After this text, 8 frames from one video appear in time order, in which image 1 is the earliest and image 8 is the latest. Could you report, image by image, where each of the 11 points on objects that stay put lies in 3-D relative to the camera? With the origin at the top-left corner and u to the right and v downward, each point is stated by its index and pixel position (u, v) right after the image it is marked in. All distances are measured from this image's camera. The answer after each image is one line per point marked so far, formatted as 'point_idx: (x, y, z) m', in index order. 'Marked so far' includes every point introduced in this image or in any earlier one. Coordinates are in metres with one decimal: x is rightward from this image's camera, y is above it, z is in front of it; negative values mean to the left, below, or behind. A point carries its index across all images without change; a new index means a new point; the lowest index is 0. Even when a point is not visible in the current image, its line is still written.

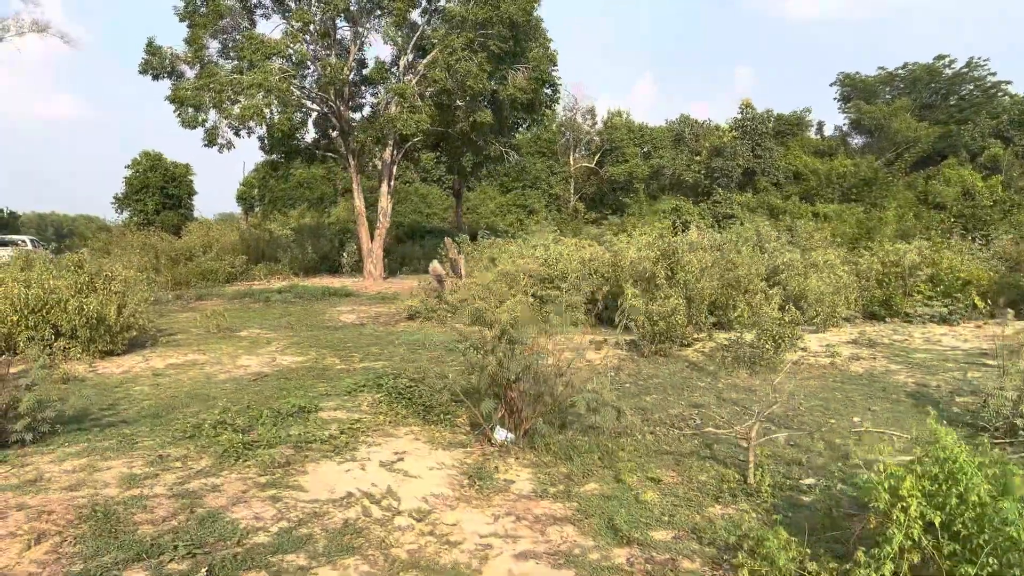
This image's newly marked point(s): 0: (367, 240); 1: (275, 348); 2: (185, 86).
0: (-3.4, +1.1, +19.1) m
1: (-2.3, -0.6, +7.8) m
2: (-6.7, +4.1, +16.7) m
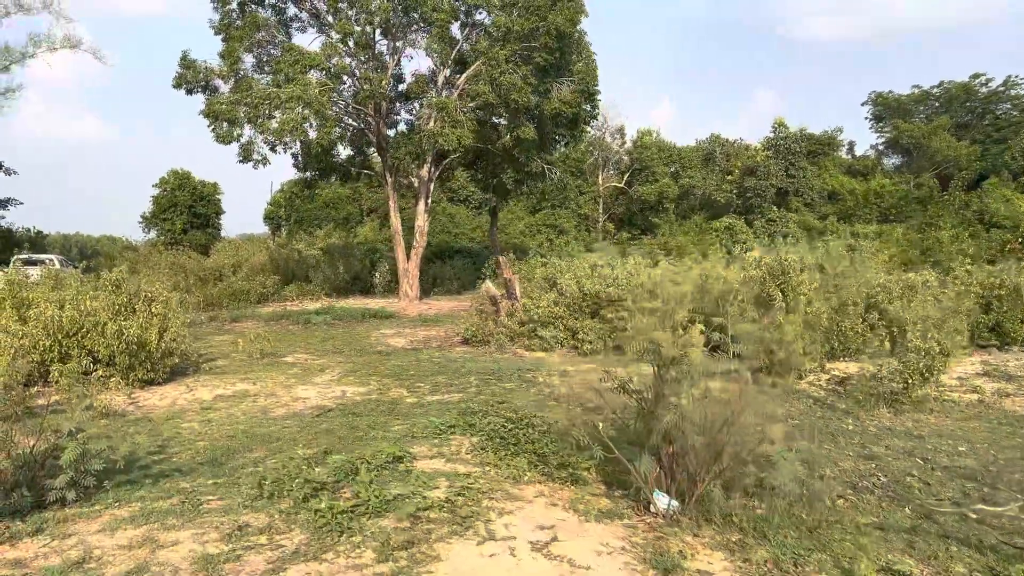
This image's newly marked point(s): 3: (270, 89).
0: (-2.4, +0.6, +18.4) m
1: (-1.6, -0.8, +7.0) m
2: (-5.8, +3.7, +16.1) m
3: (-4.6, +3.9, +15.6) m
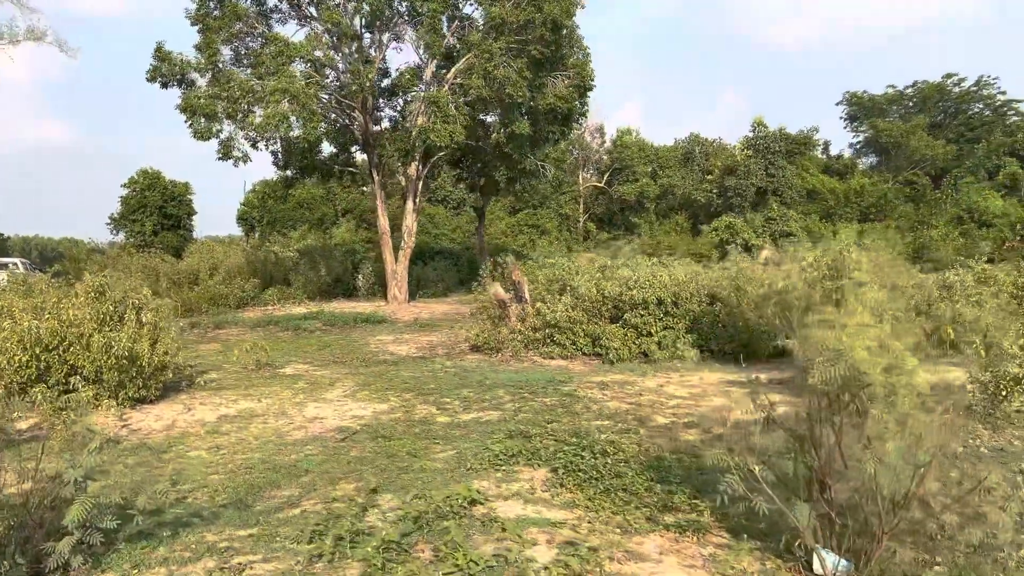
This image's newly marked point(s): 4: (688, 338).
0: (-2.6, +0.6, +17.7) m
1: (-1.3, -0.8, +6.4) m
2: (-5.9, +3.6, +15.3) m
3: (-4.7, +3.8, +14.8) m
4: (+1.8, -0.5, +8.1) m
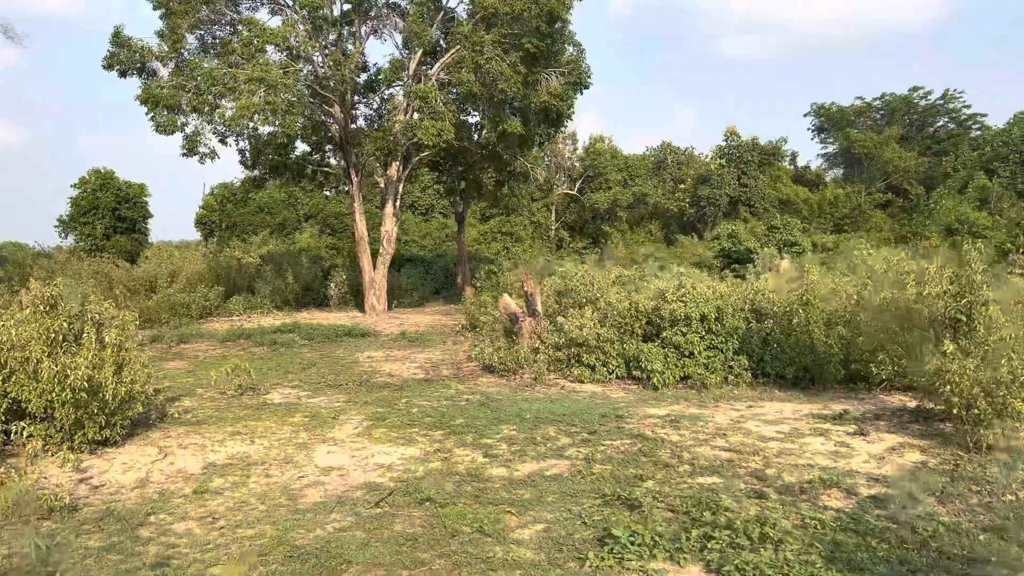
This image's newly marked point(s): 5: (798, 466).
0: (-2.9, +0.4, +16.4) m
1: (-1.0, -0.9, +5.2) m
2: (-6.0, +3.5, +13.9) m
3: (-4.8, +3.6, +13.5) m
4: (+2.0, -0.6, +7.1) m
5: (+1.4, -0.9, +4.1) m
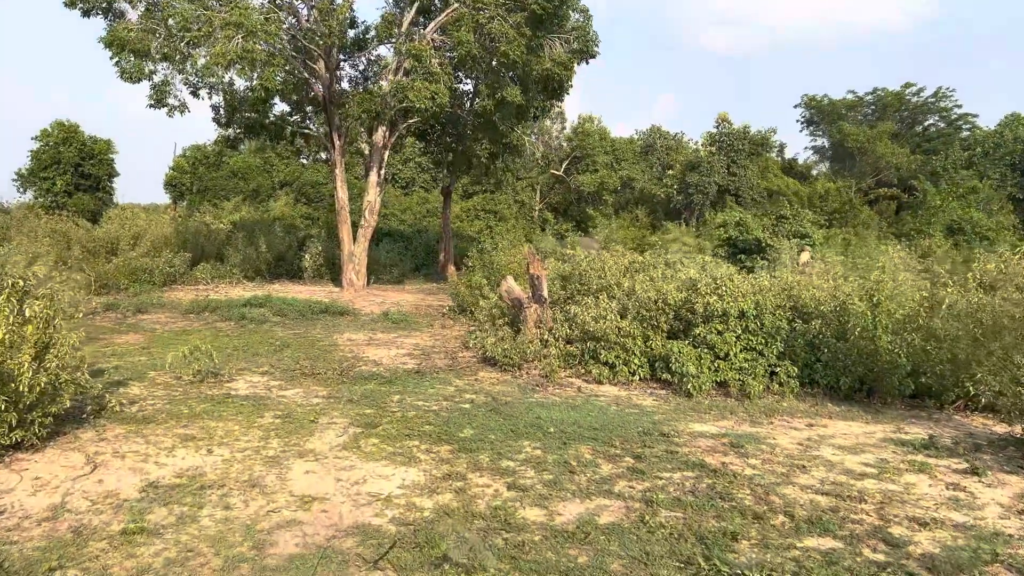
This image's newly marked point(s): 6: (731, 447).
0: (-3.1, +0.9, +15.3) m
1: (-0.9, -0.8, +4.2) m
2: (-6.0, +4.0, +12.6) m
3: (-4.7, +4.1, +12.3) m
4: (+2.0, -0.6, +6.2) m
5: (+1.6, -0.9, +3.2) m
6: (+1.1, -0.8, +4.2) m
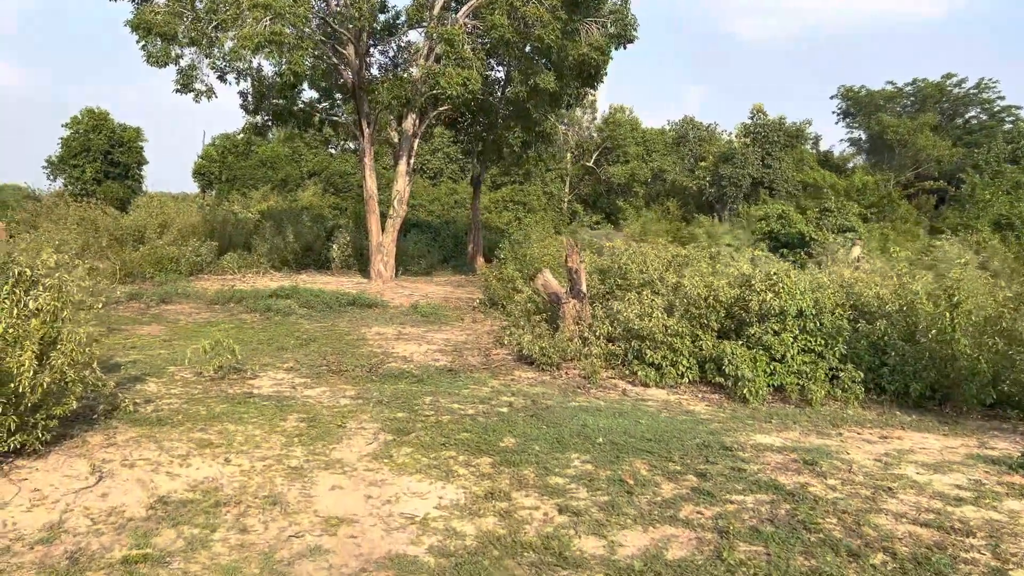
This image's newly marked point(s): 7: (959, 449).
0: (-2.5, +1.0, +15.0) m
1: (-0.7, -0.8, +3.8) m
2: (-5.4, +4.2, +12.3) m
3: (-4.2, +4.3, +11.9) m
4: (+2.3, -0.6, +5.7) m
5: (+1.8, -0.9, +2.7) m
6: (+1.4, -0.8, +3.8) m
7: (+2.4, -0.9, +4.4) m
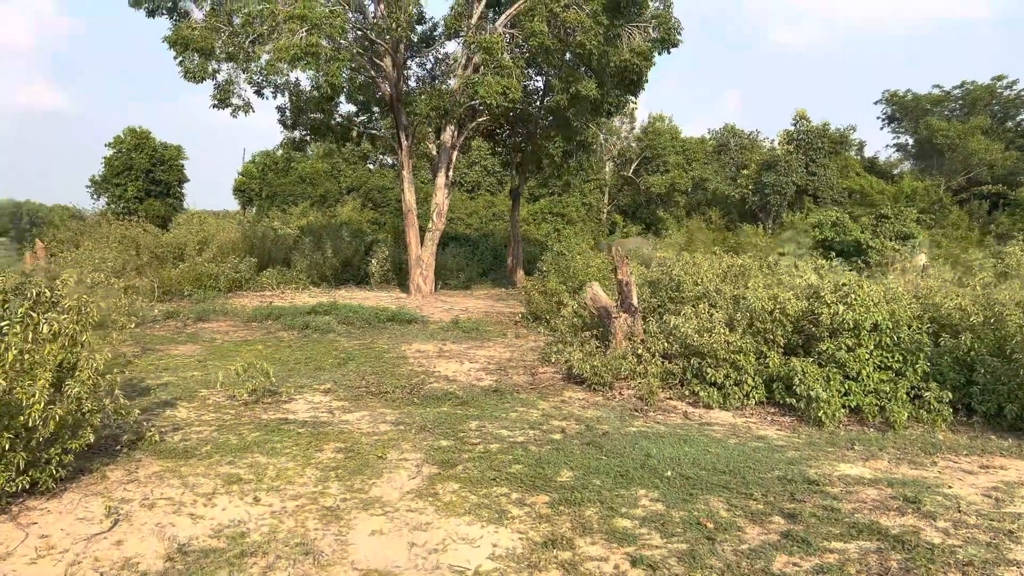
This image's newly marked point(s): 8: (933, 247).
0: (-1.7, +0.8, +14.7) m
1: (-0.4, -0.8, +3.4) m
2: (-4.8, +3.9, +12.2) m
3: (-3.6, +4.0, +11.8) m
4: (+2.7, -0.6, +5.2) m
5: (+2.0, -0.9, +2.2) m
6: (+1.6, -0.9, +3.3) m
7: (+2.7, -0.9, +3.9) m
8: (+6.6, +0.6, +12.7) m
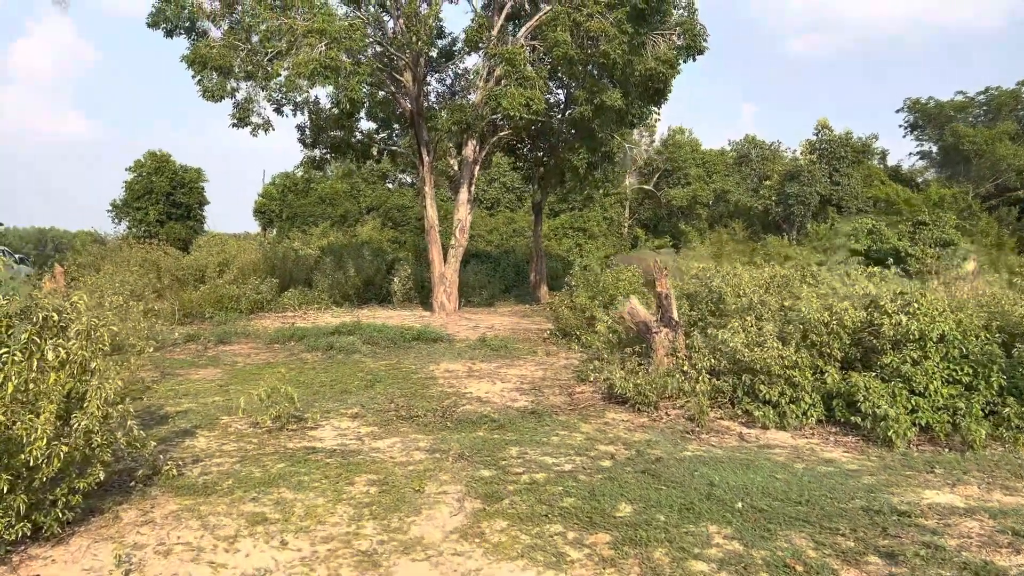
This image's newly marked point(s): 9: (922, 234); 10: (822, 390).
0: (-1.3, +0.4, +14.4) m
1: (-0.2, -0.9, +3.1) m
2: (-4.5, +3.6, +12.1) m
3: (-3.3, +3.8, +11.6) m
4: (+2.9, -0.7, +4.8) m
5: (+2.2, -0.9, +1.8) m
6: (+1.8, -0.9, +2.9) m
7: (+2.9, -0.9, +3.5) m
8: (+7.0, +0.5, +12.2) m
9: (+6.3, +0.8, +12.3) m
10: (+2.0, -0.6, +5.2) m
